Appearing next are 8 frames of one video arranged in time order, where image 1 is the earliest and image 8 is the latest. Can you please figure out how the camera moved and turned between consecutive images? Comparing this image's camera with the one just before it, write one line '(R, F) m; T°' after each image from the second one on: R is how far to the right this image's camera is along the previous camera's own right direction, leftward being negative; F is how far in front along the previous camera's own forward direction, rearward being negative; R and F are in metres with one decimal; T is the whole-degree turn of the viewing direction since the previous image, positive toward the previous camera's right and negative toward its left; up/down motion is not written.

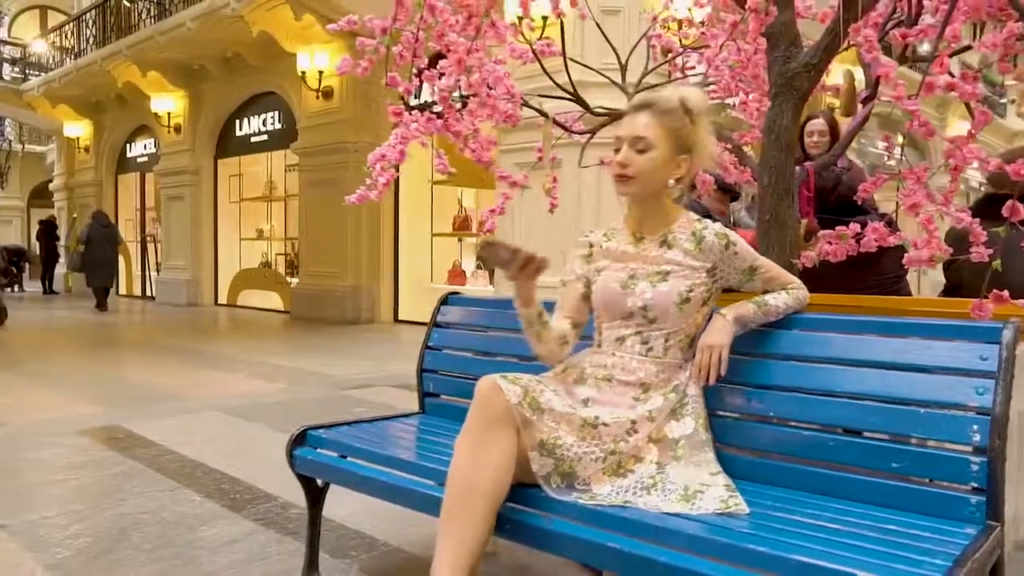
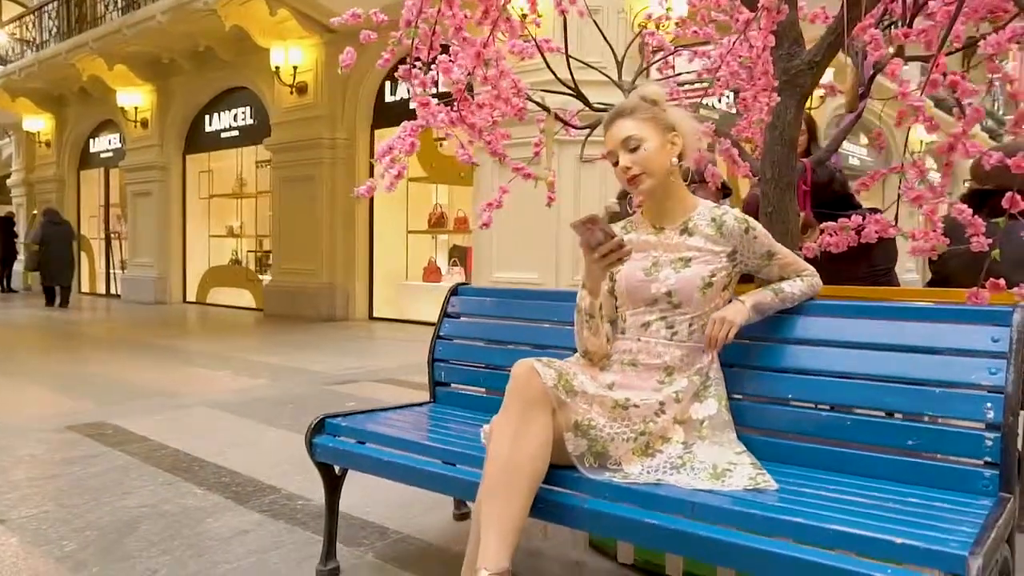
(-0.2, 0.0) m; +3°
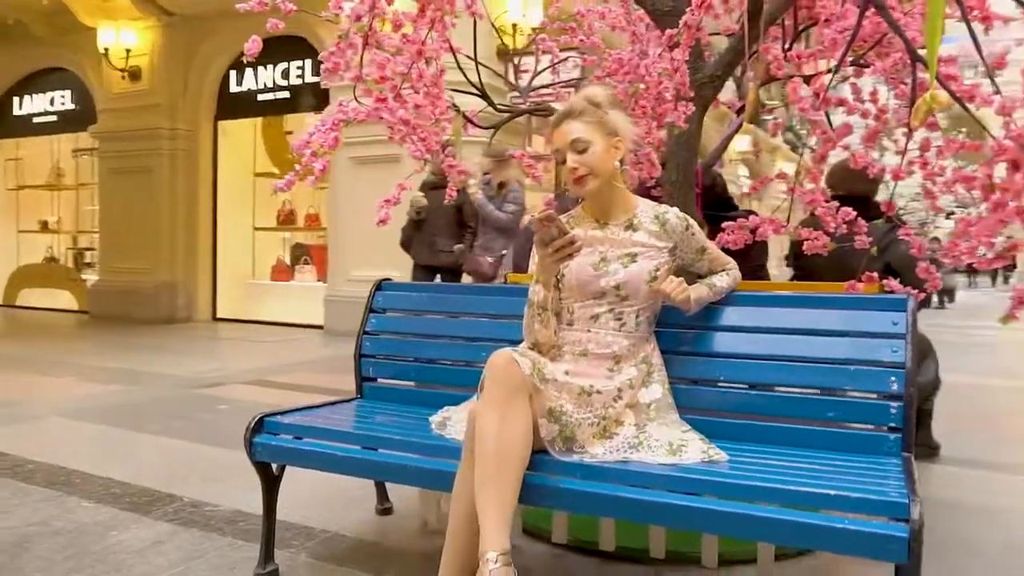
(-0.4, 0.0) m; +12°
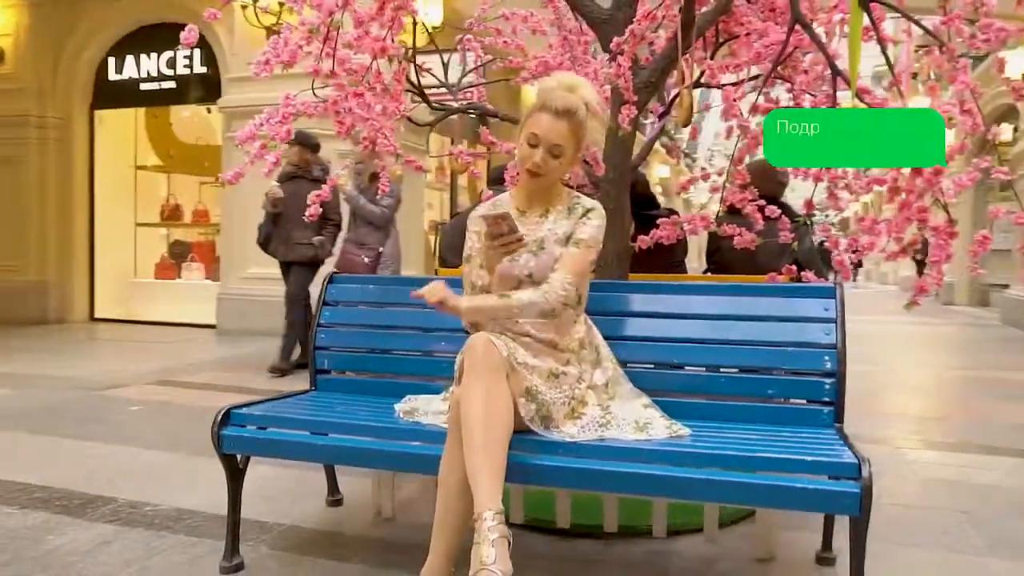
(-0.3, -0.1) m; +9°
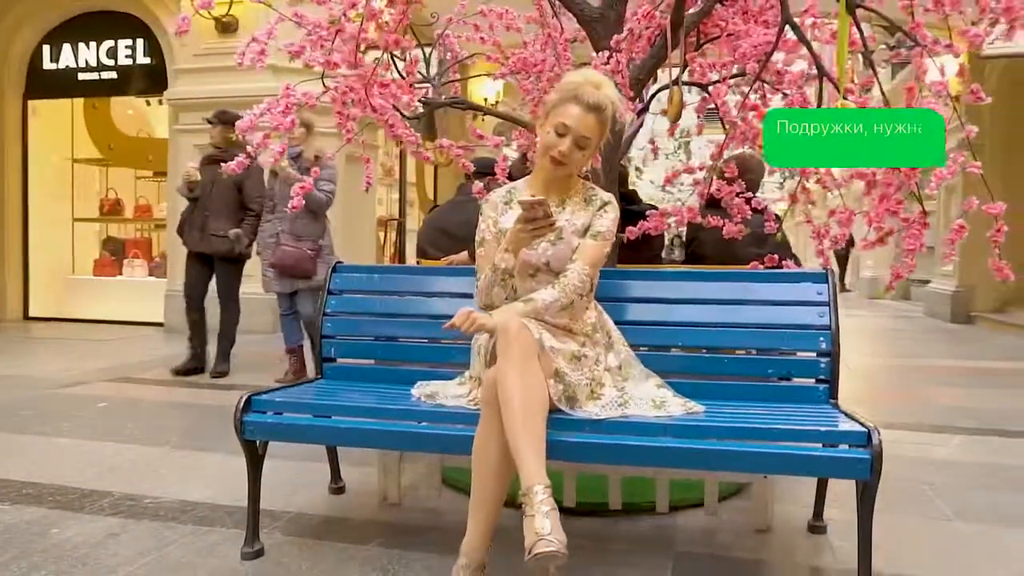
(-0.3, -0.1) m; +5°
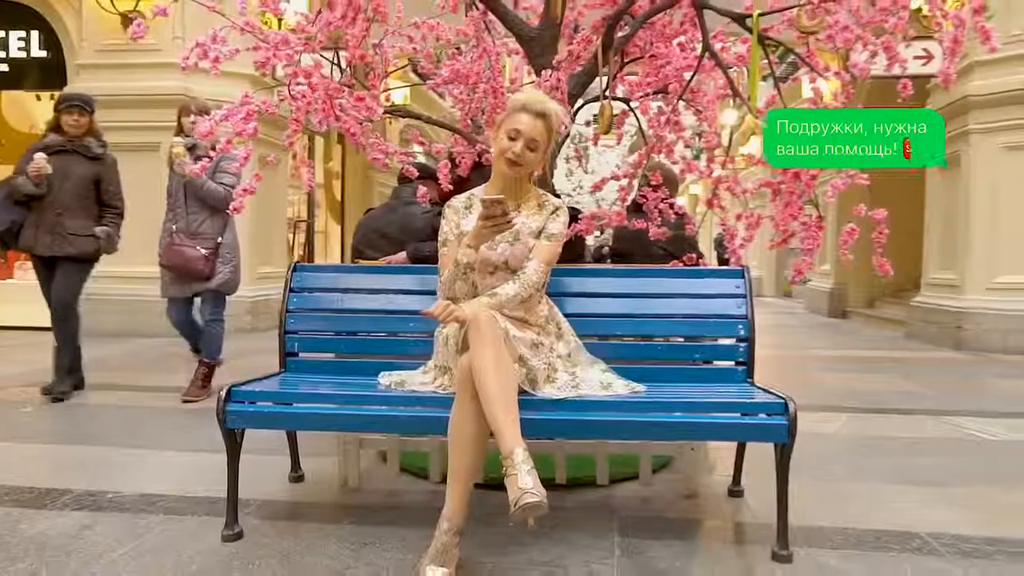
(-0.3, -0.3) m; +8°
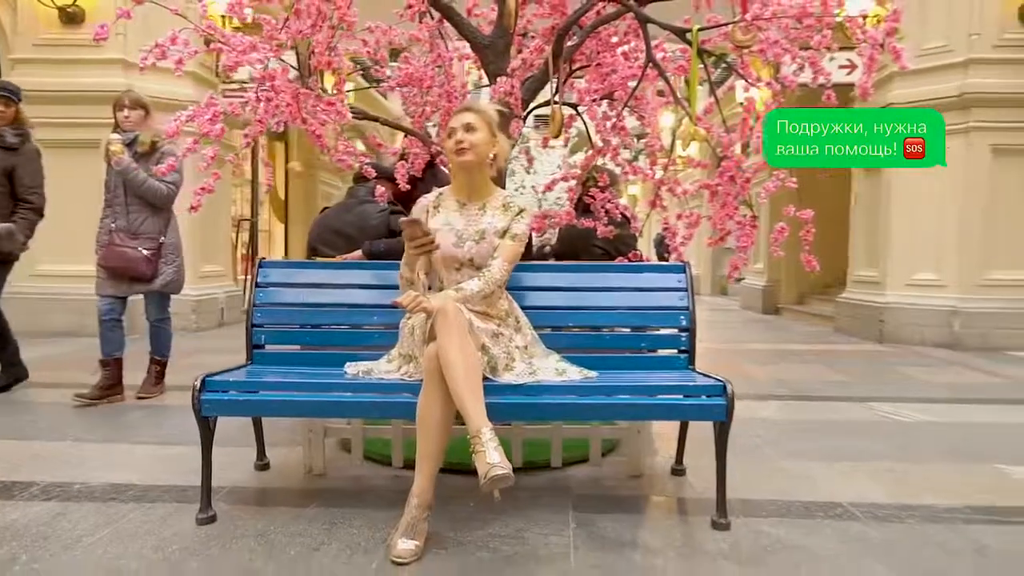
(-0.1, -0.2) m; +4°
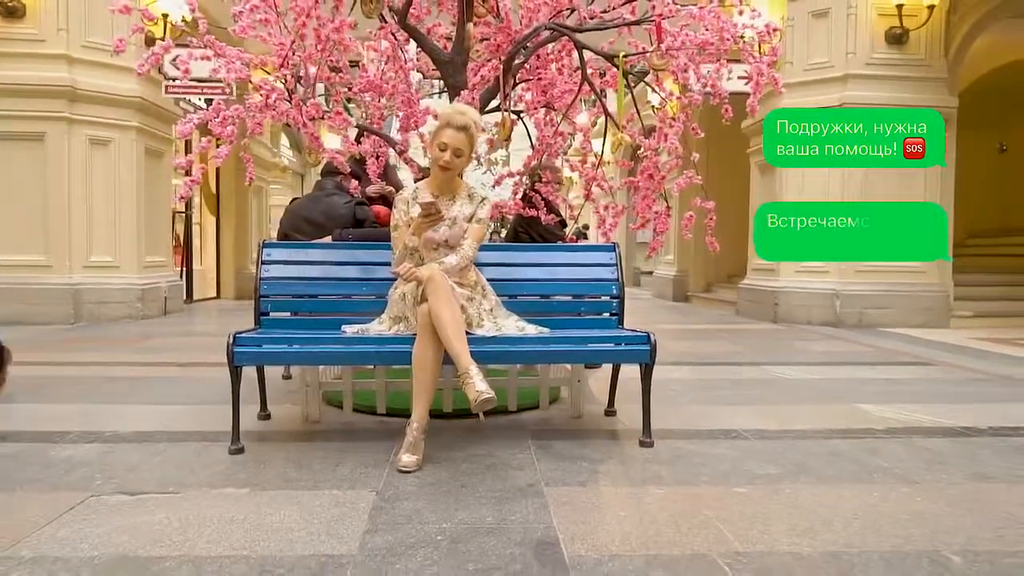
(-0.3, -0.8) m; +6°
